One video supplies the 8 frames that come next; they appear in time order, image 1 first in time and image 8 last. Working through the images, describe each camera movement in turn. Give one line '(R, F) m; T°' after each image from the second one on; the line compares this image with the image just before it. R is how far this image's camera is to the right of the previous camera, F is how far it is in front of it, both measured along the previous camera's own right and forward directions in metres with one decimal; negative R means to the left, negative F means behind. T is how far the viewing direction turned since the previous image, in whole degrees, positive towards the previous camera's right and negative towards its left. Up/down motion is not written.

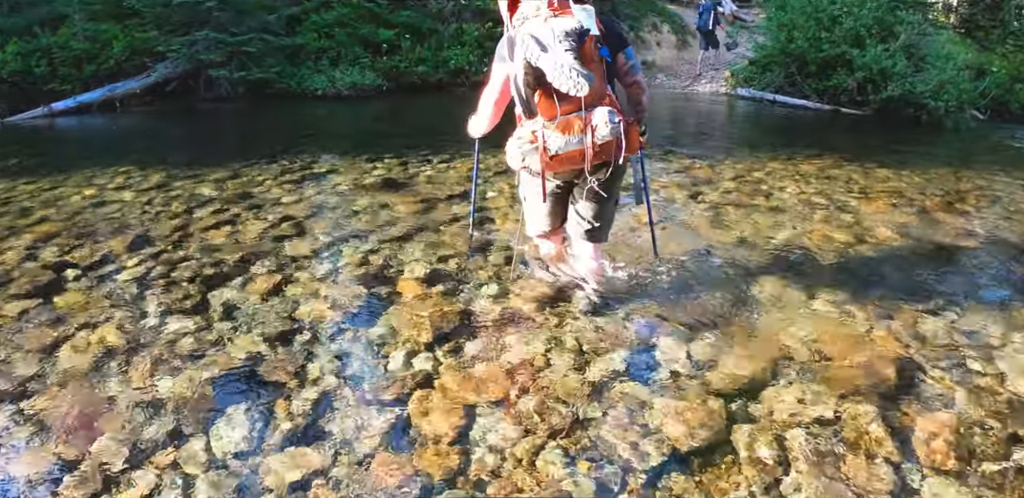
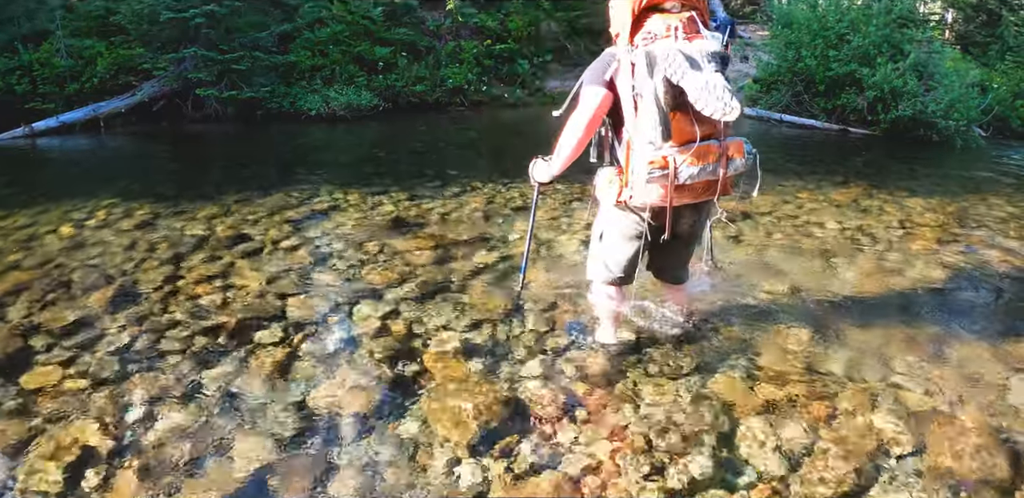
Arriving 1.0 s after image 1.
(-0.3, +0.5) m; +1°
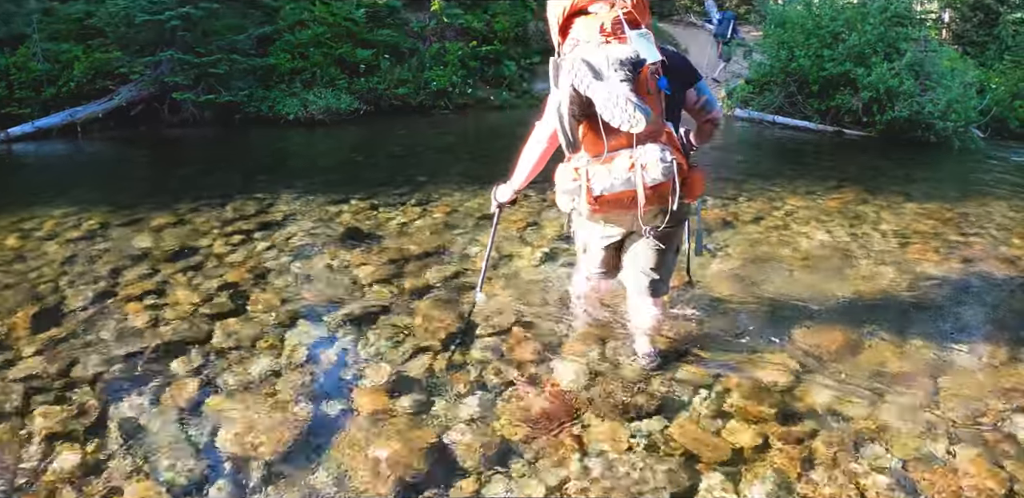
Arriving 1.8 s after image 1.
(+0.3, +0.4) m; 0°
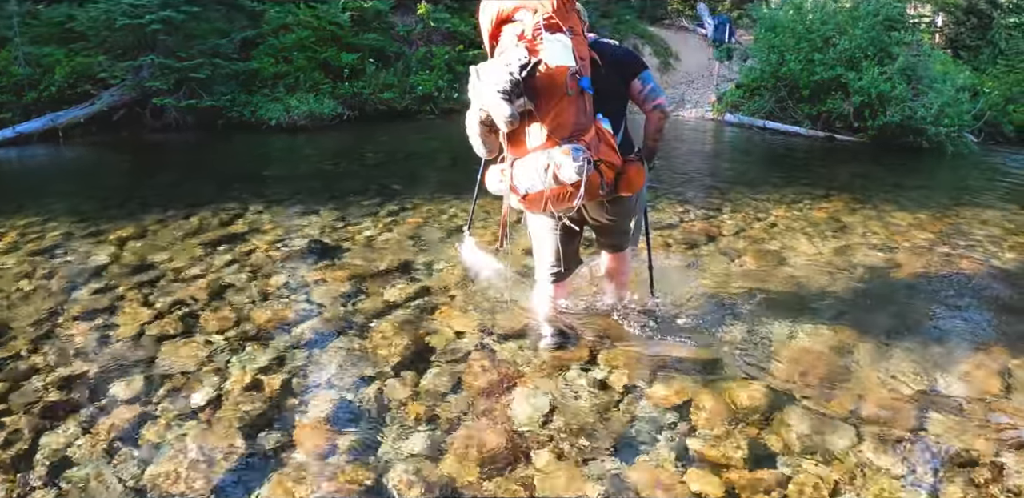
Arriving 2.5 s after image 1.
(+0.2, +0.2) m; 0°
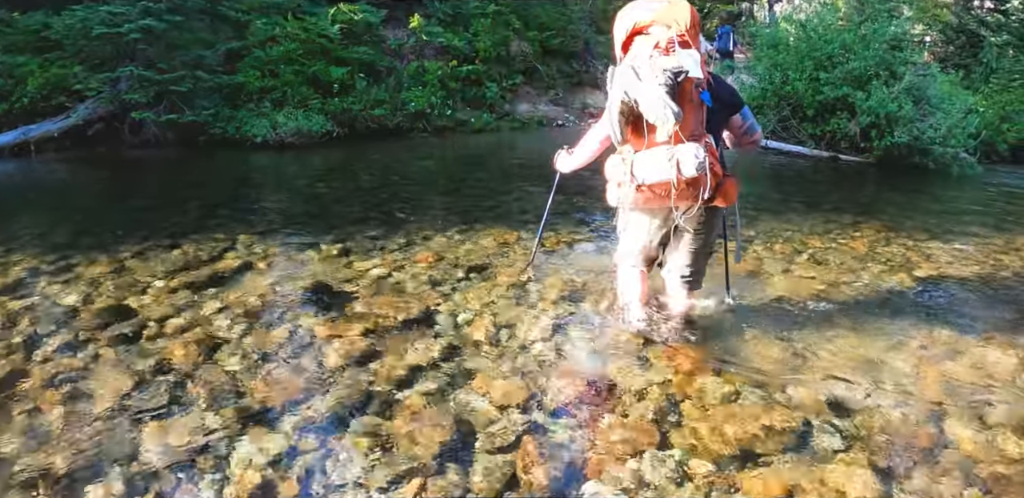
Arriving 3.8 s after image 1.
(-0.3, +0.6) m; +2°
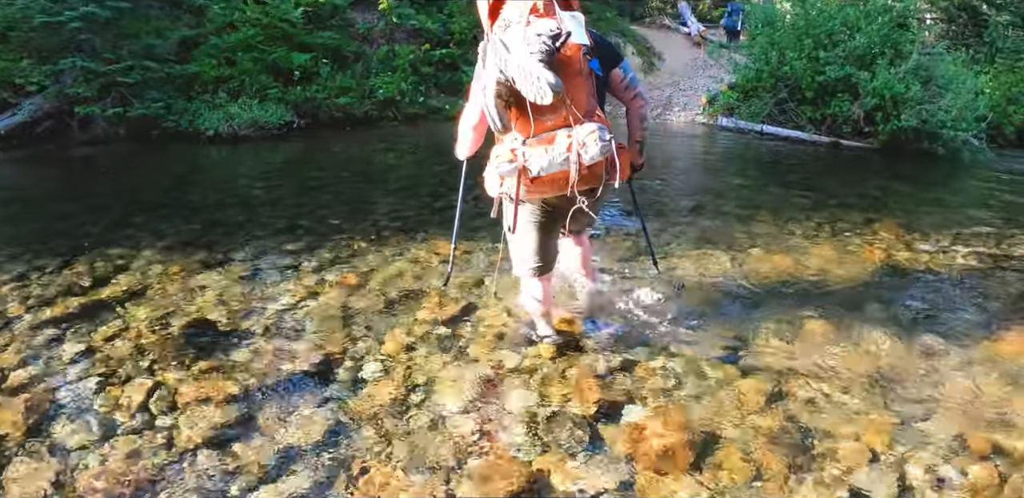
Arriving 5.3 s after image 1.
(+0.4, +1.0) m; 0°
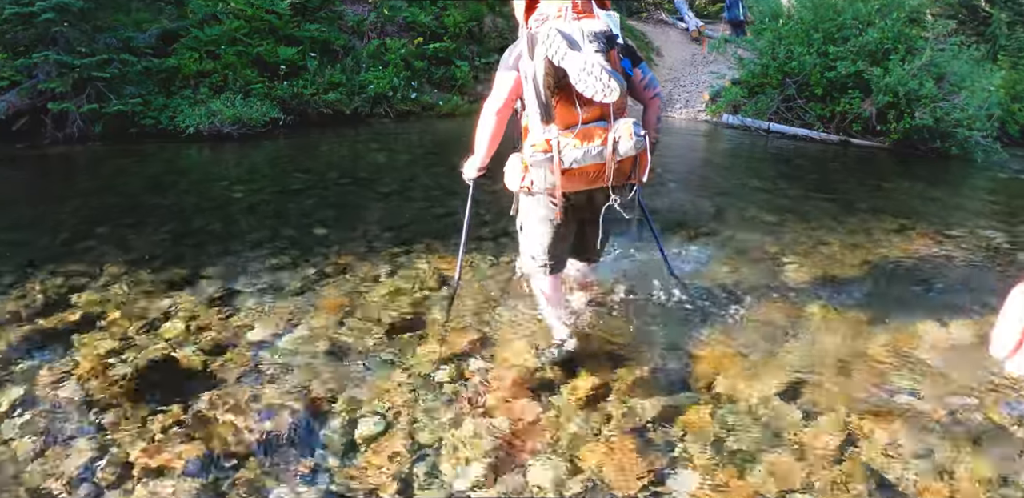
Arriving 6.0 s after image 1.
(-0.1, +0.5) m; +1°
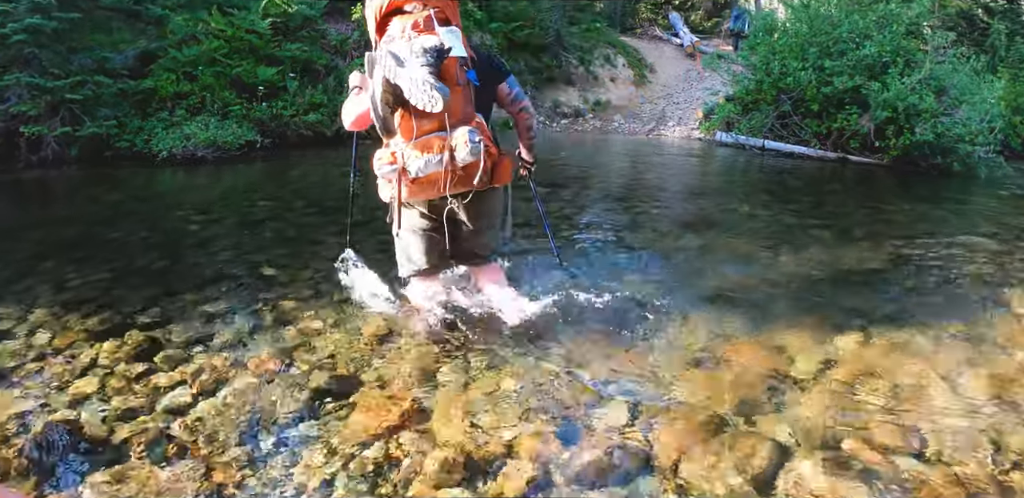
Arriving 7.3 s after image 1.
(+0.3, +0.4) m; 0°
